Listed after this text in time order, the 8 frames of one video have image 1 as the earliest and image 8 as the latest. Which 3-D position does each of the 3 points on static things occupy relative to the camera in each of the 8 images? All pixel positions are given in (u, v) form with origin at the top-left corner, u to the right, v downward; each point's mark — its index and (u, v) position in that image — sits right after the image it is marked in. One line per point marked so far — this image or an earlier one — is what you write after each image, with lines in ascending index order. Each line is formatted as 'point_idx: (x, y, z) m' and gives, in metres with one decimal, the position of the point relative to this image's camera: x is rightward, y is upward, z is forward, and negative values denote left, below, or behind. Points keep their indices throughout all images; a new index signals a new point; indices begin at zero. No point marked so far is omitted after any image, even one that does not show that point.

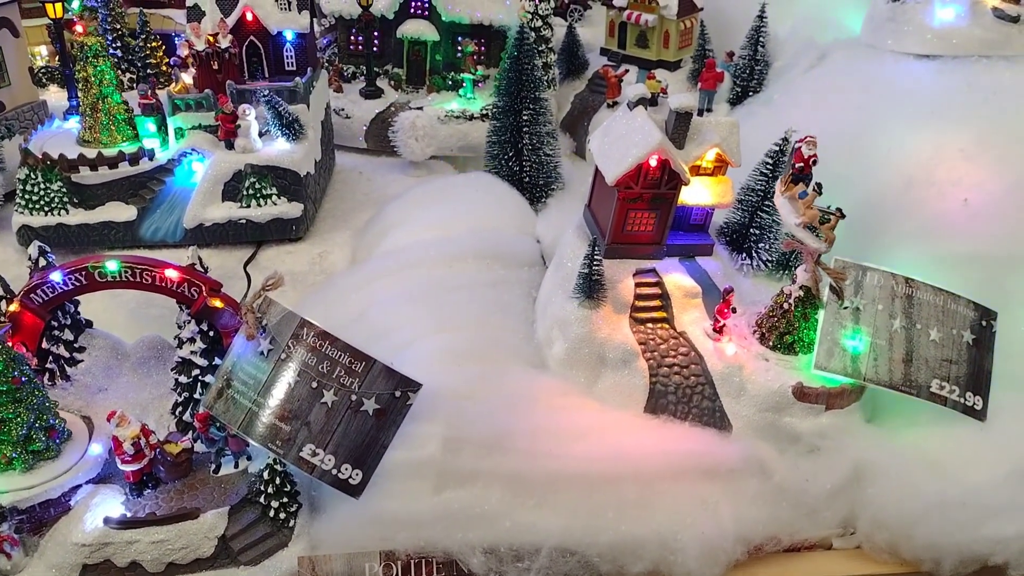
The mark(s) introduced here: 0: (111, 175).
0: (-4.9, +1.4, +10.7) m
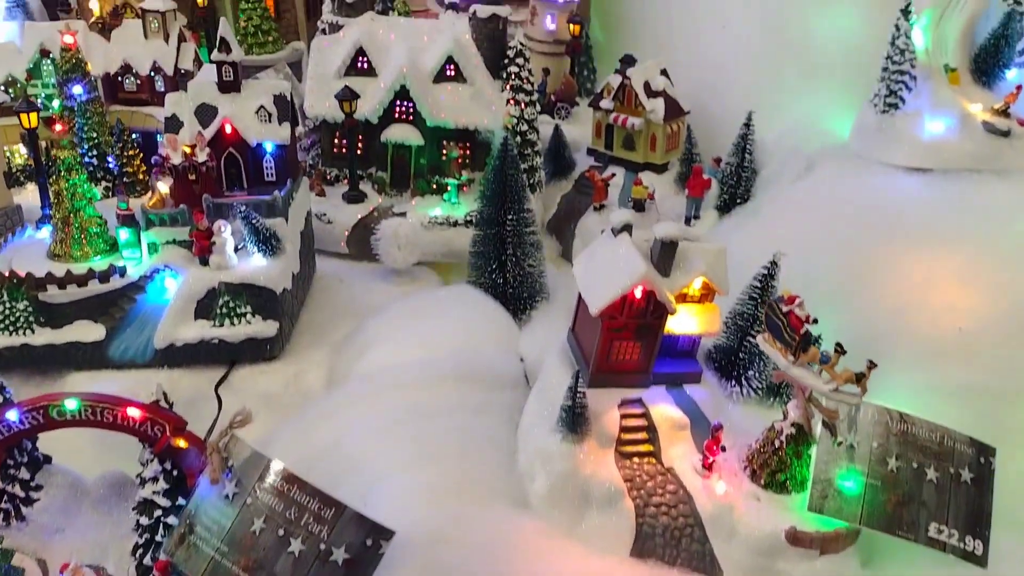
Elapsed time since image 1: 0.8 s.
0: (-5.1, -0.1, +10.4) m
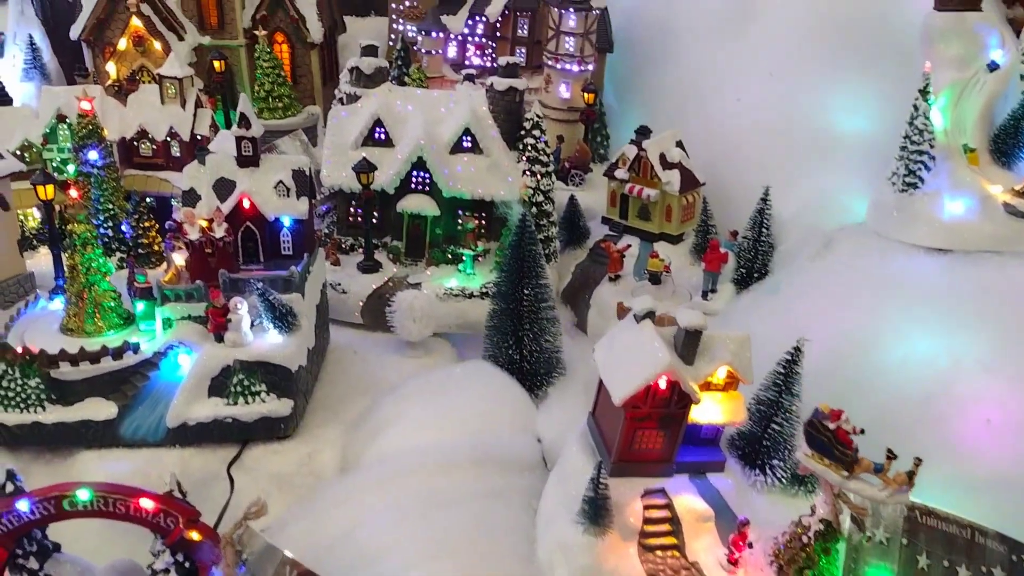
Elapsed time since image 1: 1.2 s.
0: (-4.9, -1.0, +10.3) m
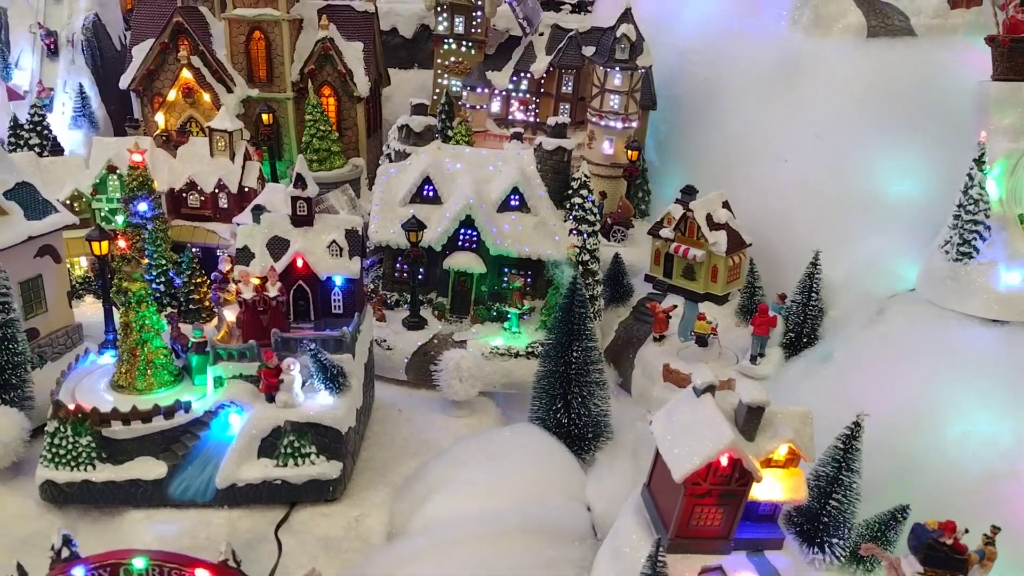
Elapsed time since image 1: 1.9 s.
0: (-4.3, -1.6, +10.2) m
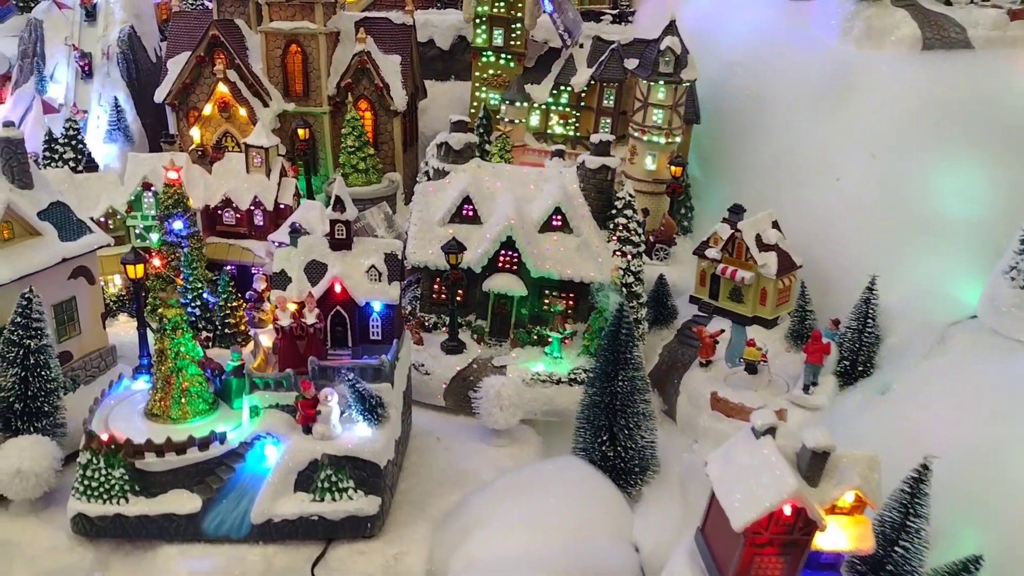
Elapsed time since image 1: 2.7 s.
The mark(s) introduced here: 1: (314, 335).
0: (-3.7, -1.9, +9.9) m
1: (-2.4, -0.6, +10.8) m
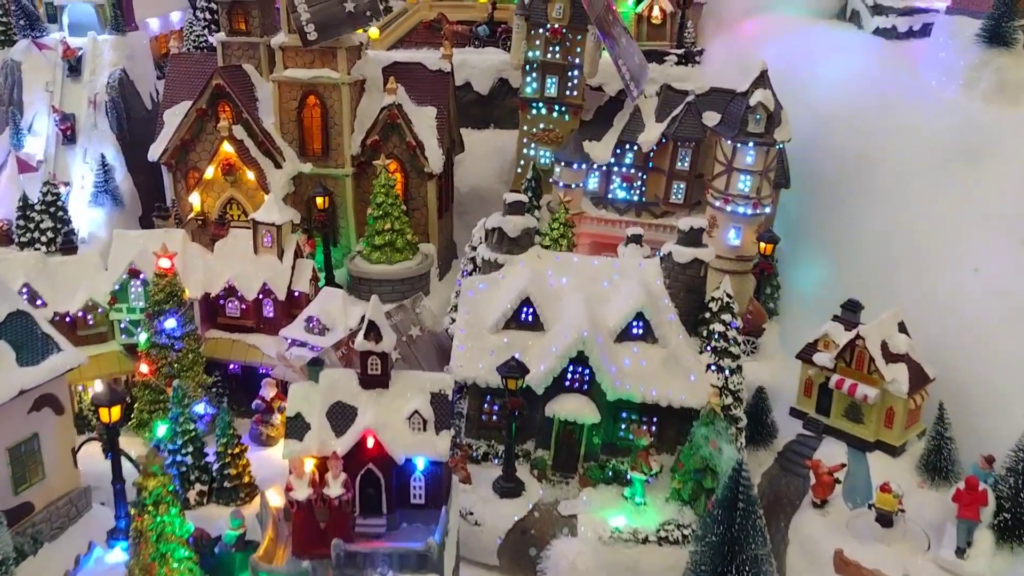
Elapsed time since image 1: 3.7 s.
0: (-2.9, -3.4, +7.3) m
1: (-1.6, -2.0, +8.2) m
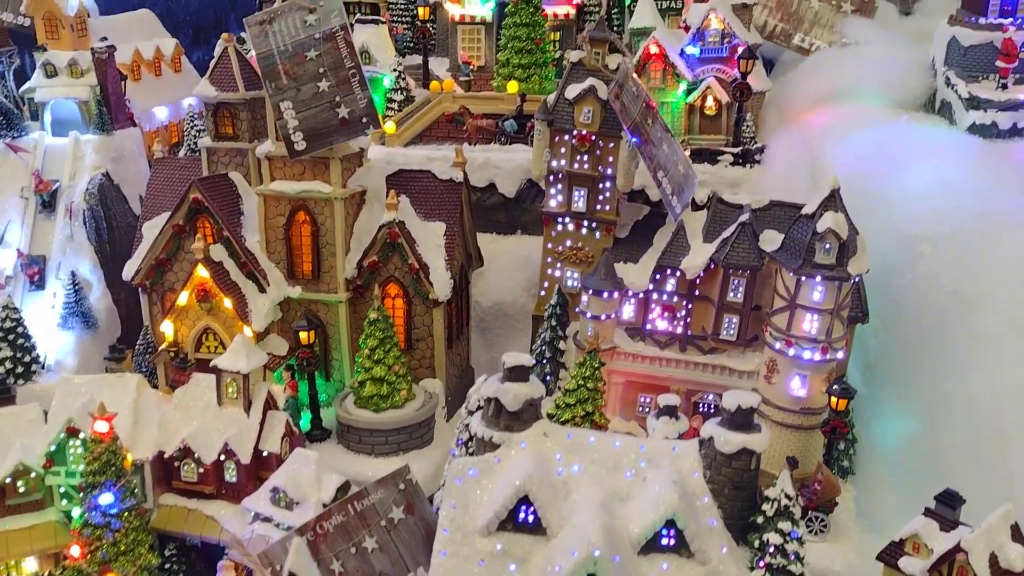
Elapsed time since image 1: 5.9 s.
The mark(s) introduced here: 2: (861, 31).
0: (-3.3, -5.0, +5.2) m
1: (-1.9, -3.7, +6.0) m
2: (+6.4, +4.7, +16.2) m
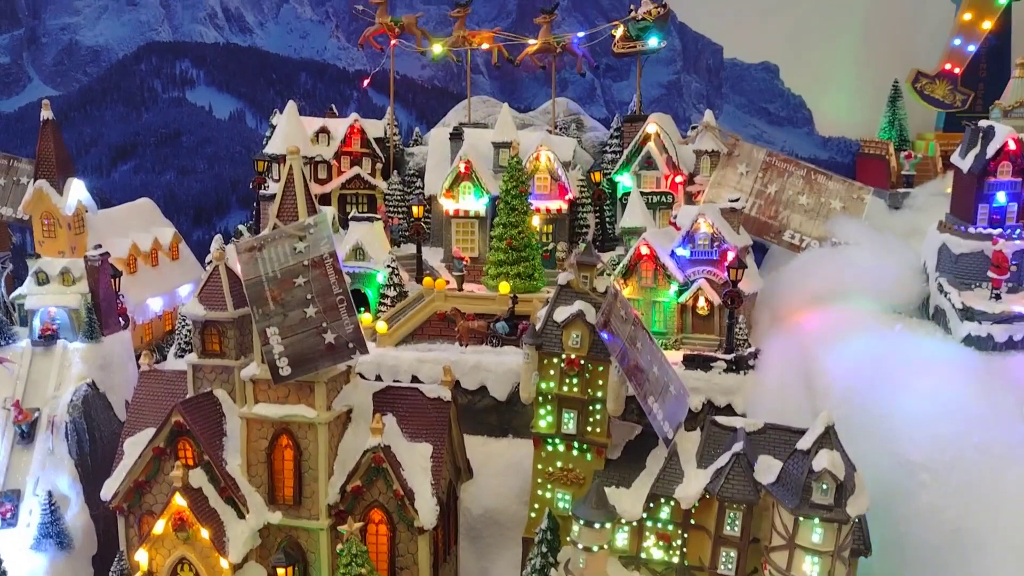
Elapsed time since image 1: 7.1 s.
0: (-3.5, -7.1, +4.1) m
1: (-2.1, -5.9, +5.1) m
2: (+6.2, +1.1, +16.3) m
